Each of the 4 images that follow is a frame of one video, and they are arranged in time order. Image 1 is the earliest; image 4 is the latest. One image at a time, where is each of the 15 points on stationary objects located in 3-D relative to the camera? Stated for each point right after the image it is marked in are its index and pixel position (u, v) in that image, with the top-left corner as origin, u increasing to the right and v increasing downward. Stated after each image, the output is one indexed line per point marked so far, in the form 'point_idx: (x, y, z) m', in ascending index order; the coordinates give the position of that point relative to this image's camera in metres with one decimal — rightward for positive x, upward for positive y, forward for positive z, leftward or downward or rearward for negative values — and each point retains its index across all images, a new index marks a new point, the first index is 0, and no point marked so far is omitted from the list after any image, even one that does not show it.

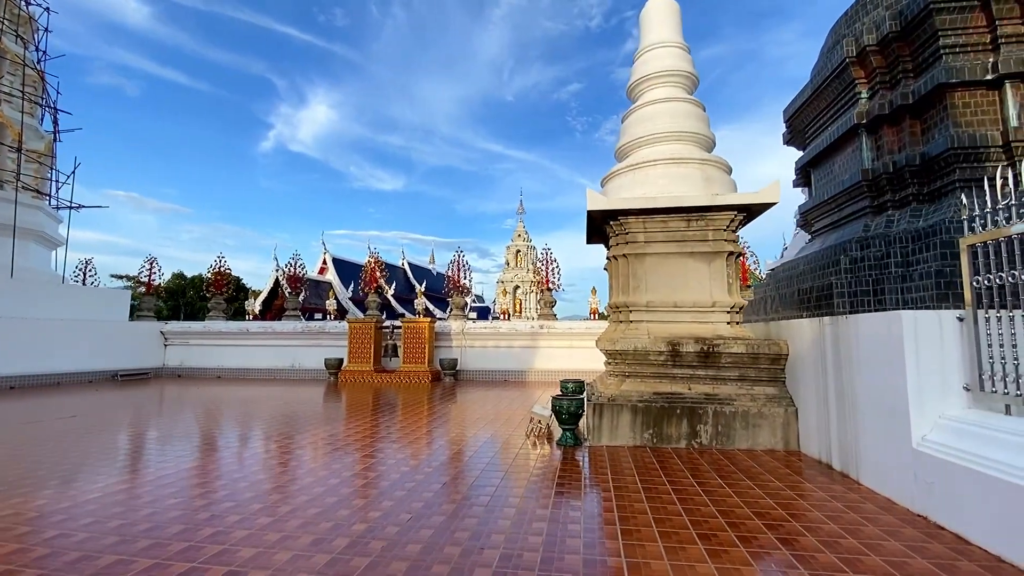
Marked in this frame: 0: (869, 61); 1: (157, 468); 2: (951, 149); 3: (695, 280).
0: (+3.4, +2.1, +4.6) m
1: (-4.1, -2.1, +5.7) m
2: (+3.5, +1.1, +3.8) m
3: (+1.7, +0.1, +4.6) m
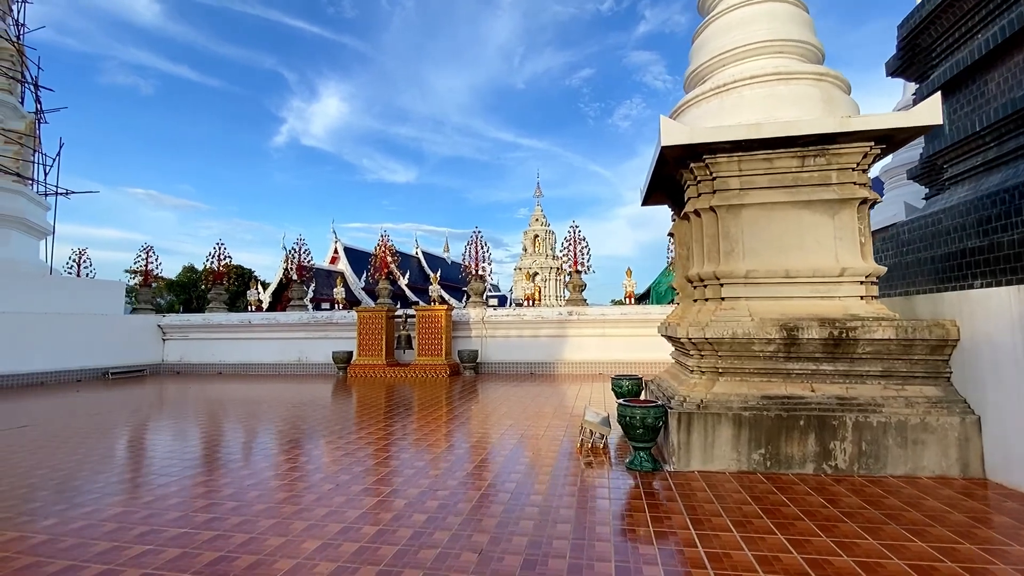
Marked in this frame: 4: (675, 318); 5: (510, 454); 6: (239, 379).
0: (+3.7, +2.4, +3.2) m
1: (-3.7, -1.9, +4.6) m
2: (+3.8, +1.4, +2.5) m
3: (+2.1, +0.3, +3.4) m
4: (+1.4, -0.3, +4.1) m
5: (-0.1, -1.6, +4.7) m
6: (-6.5, -2.1, +11.5) m
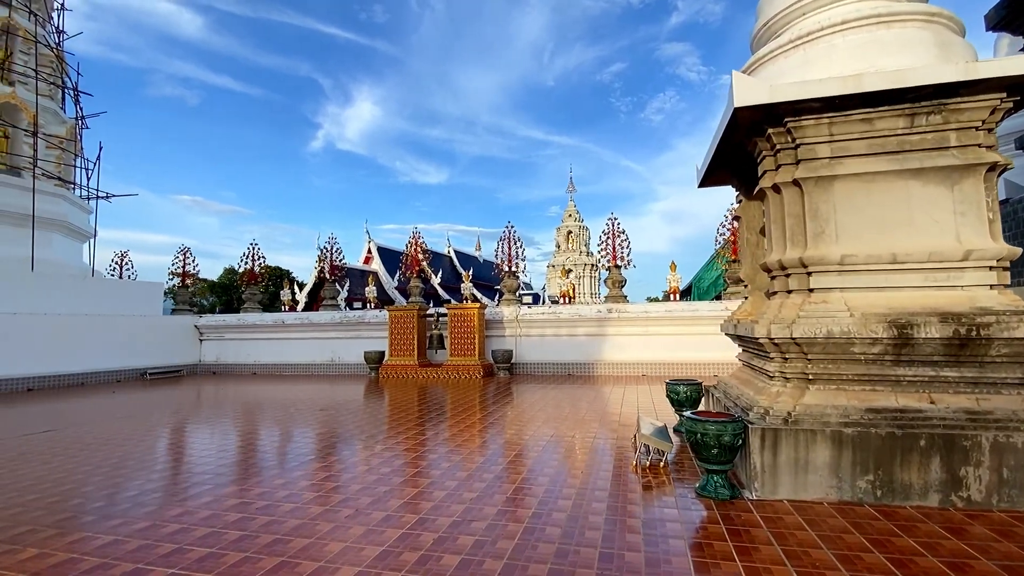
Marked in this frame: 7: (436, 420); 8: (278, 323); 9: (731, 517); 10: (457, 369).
0: (+3.9, +2.5, +2.5) m
1: (-3.4, -1.9, +4.4) m
2: (+4.0, +1.5, +1.8) m
3: (+2.3, +0.4, +2.7) m
4: (+1.7, -0.2, +3.5) m
5: (+0.3, -1.6, +4.2) m
6: (-5.6, -2.1, +11.4) m
7: (-1.1, -2.0, +7.0) m
8: (-6.0, -0.9, +12.4) m
9: (+1.1, -1.2, +2.5) m
10: (-1.1, -1.7, +10.0) m
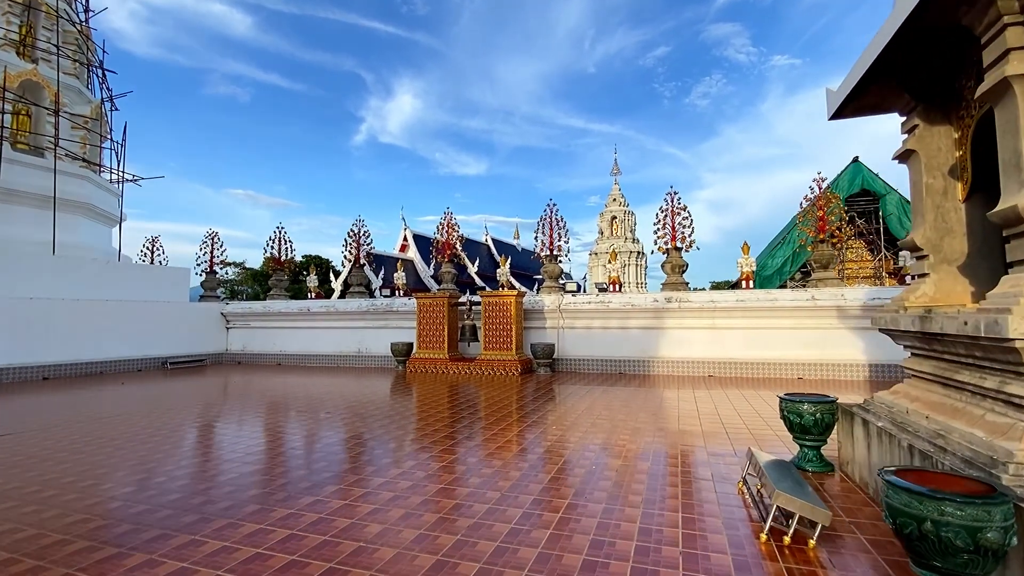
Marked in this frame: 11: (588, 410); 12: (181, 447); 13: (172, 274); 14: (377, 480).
0: (+4.0, +2.6, +1.0) m
1: (-3.0, -1.7, +3.6) m
2: (+4.1, +1.6, +0.3) m
3: (+2.5, +0.5, +1.4) m
4: (+1.9, -0.1, +2.2) m
5: (+0.6, -1.4, +3.0) m
6: (-4.7, -1.8, +10.7) m
7: (-0.6, -1.7, +6.0) m
8: (-5.0, -0.6, +11.7) m
9: (+1.3, -1.1, +1.3) m
10: (-0.4, -1.4, +8.9) m
11: (+0.9, -1.6, +6.1) m
12: (-3.7, -1.9, +5.6) m
13: (-8.3, +0.3, +11.7) m
14: (-1.1, -1.7, +4.4) m
